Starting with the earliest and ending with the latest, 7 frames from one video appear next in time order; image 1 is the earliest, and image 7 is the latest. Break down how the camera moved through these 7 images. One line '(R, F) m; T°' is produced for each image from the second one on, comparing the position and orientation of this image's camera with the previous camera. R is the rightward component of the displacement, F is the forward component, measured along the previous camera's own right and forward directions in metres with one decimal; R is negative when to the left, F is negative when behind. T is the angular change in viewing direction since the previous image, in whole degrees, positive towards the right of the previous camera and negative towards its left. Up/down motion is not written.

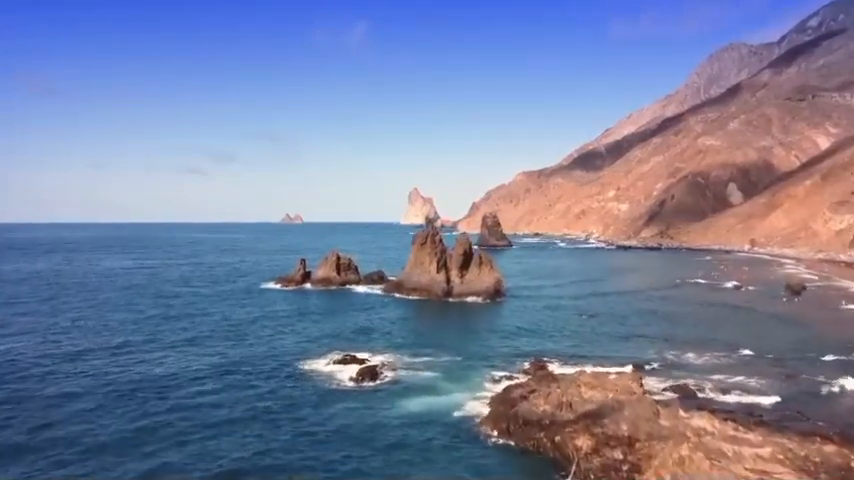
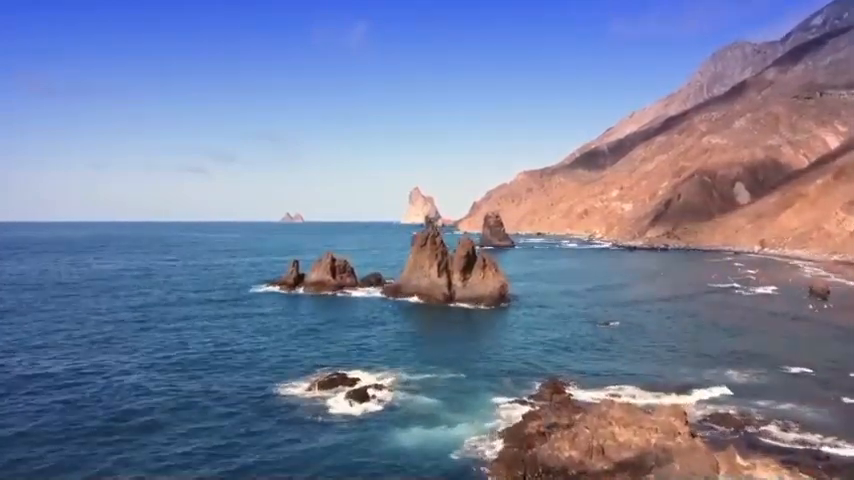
(+0.1, +4.8) m; 0°
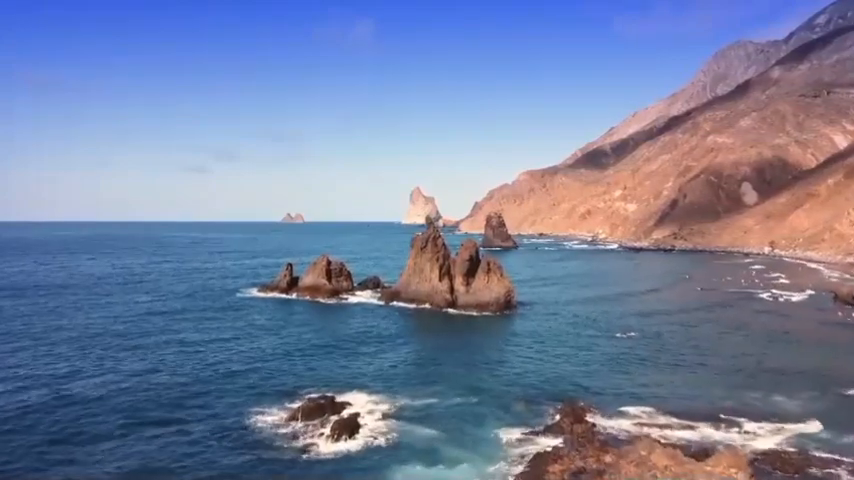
(0.0, +4.3) m; 0°
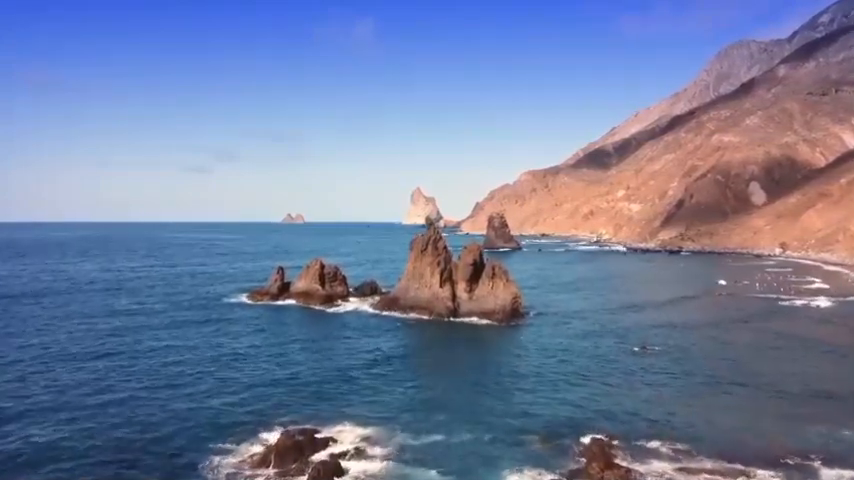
(+0.1, +4.8) m; 0°
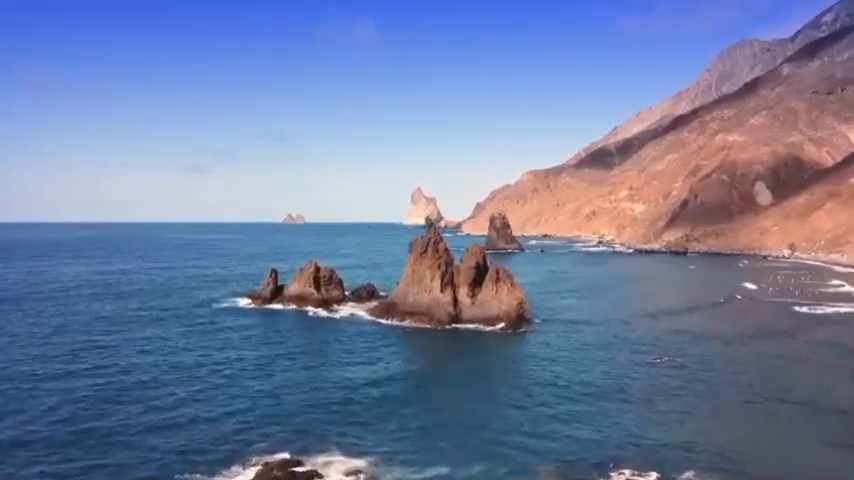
(0.0, +3.4) m; 0°
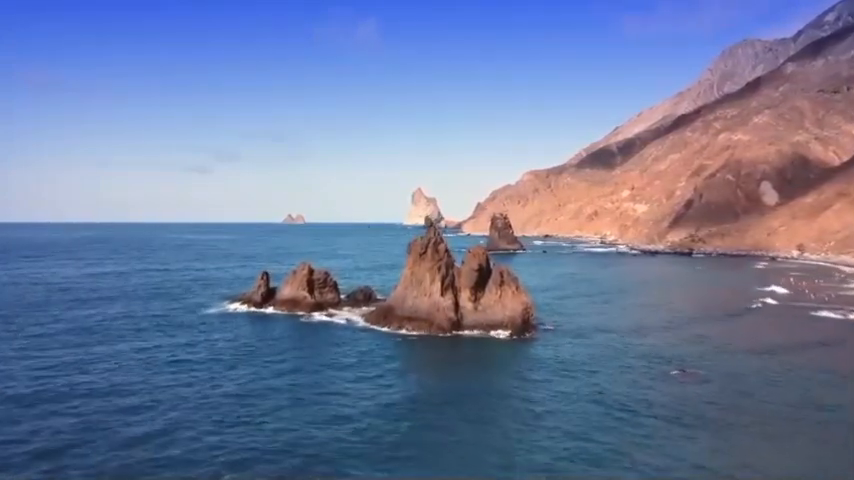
(+0.1, +3.3) m; 0°
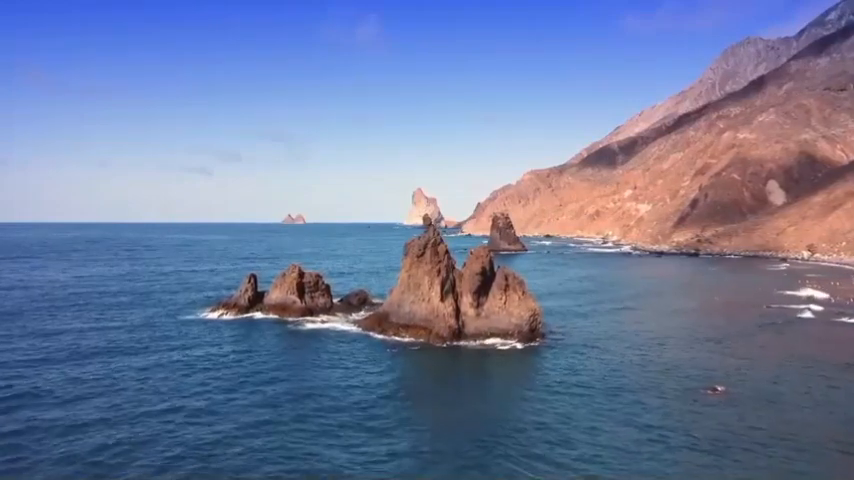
(+0.1, +4.2) m; 0°
